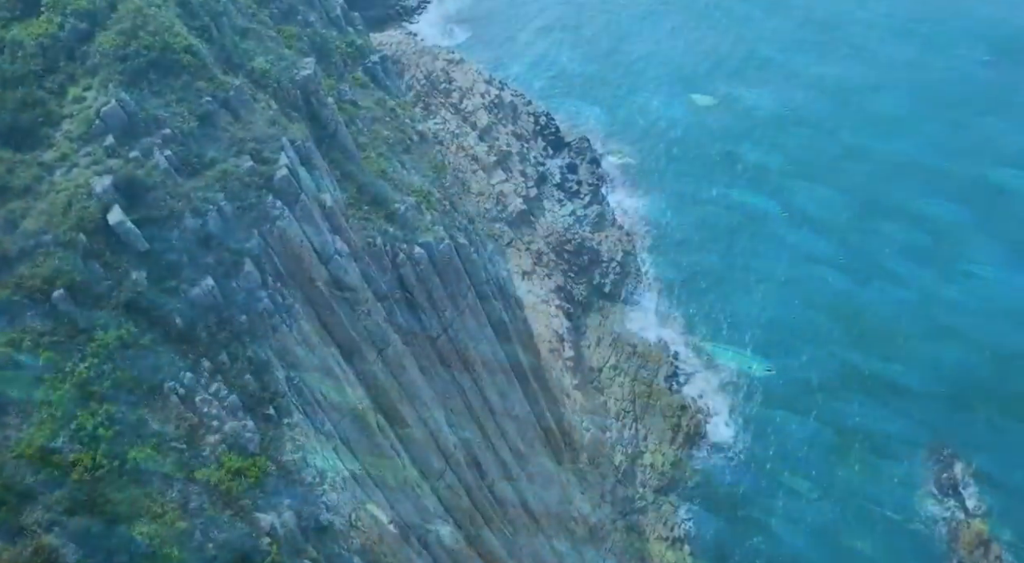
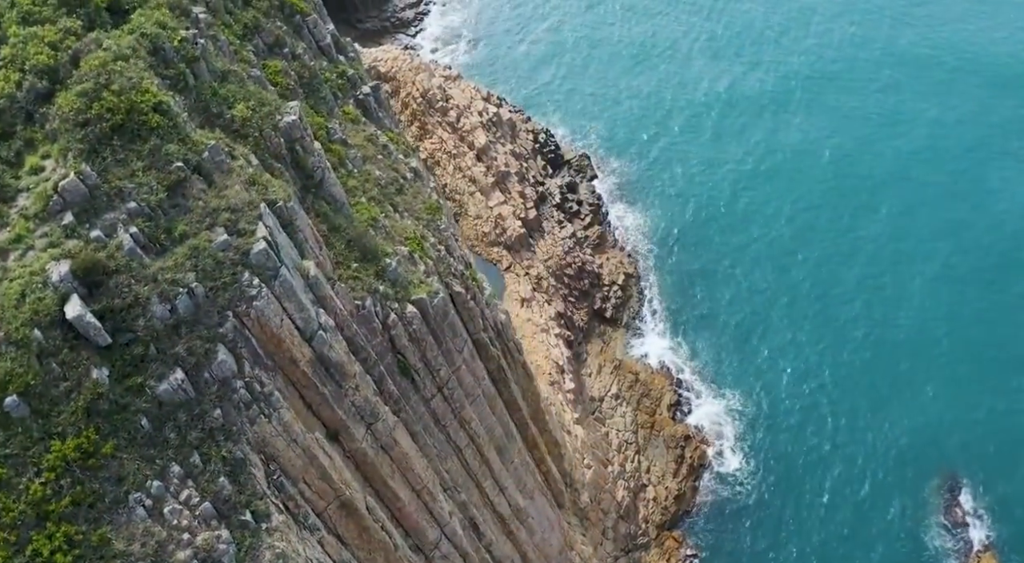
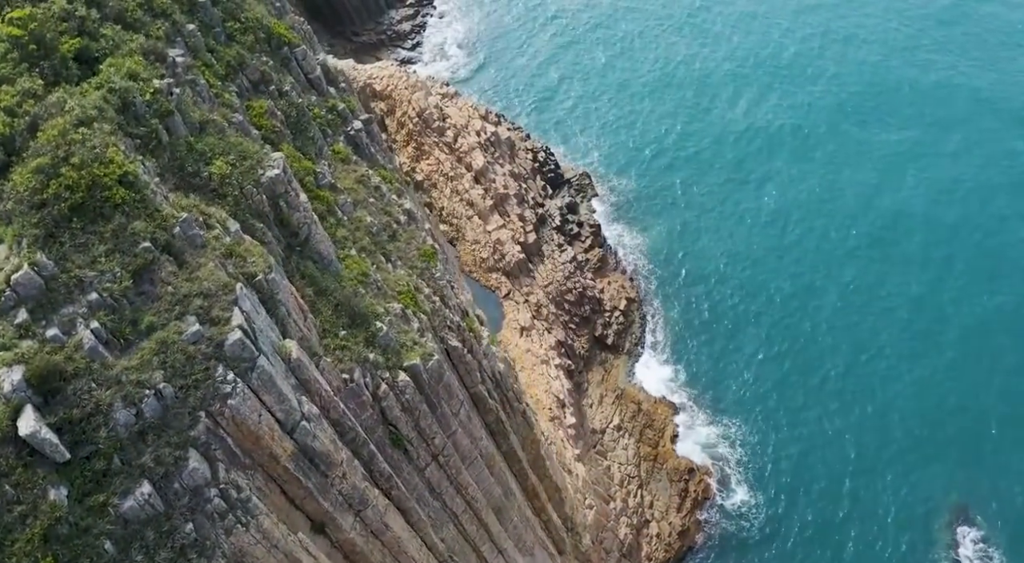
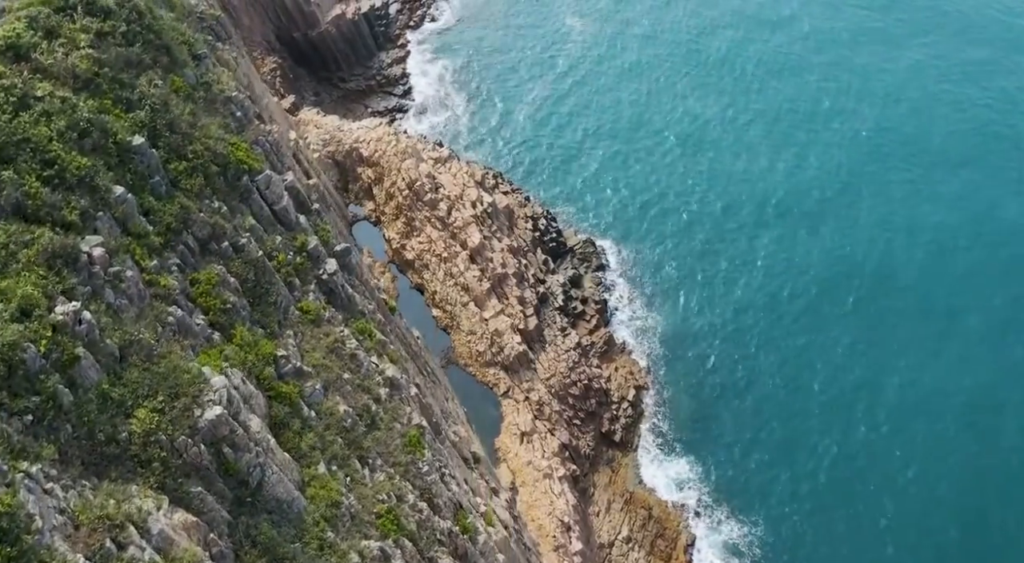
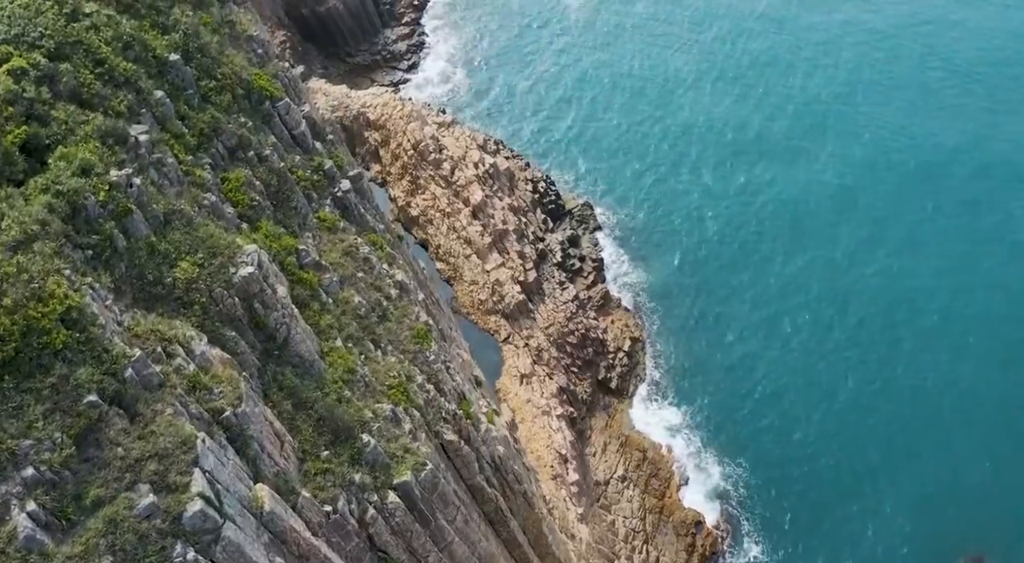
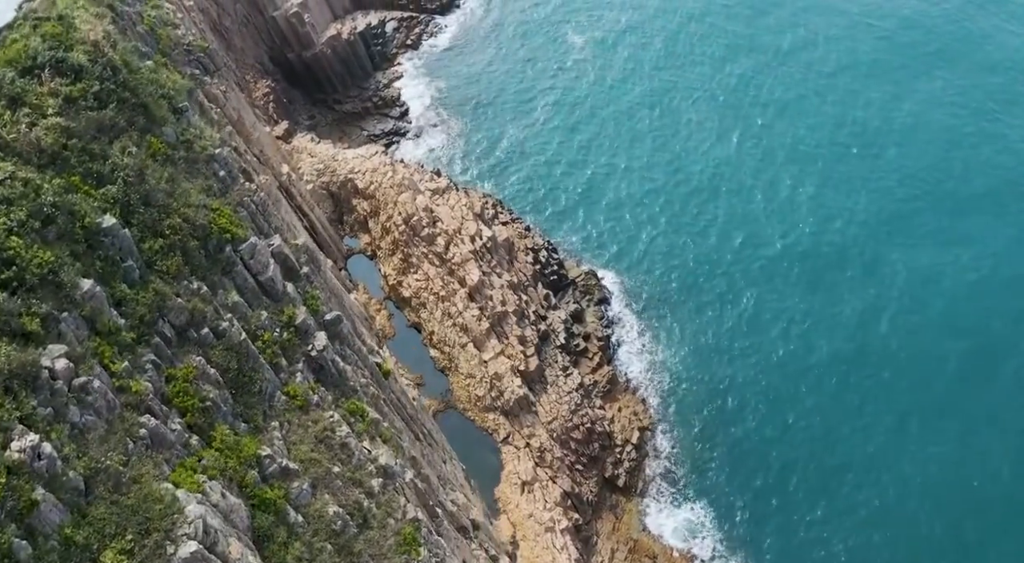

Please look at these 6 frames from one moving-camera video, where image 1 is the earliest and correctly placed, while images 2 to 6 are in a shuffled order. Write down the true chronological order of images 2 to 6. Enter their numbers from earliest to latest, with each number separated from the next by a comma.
2, 3, 5, 4, 6
